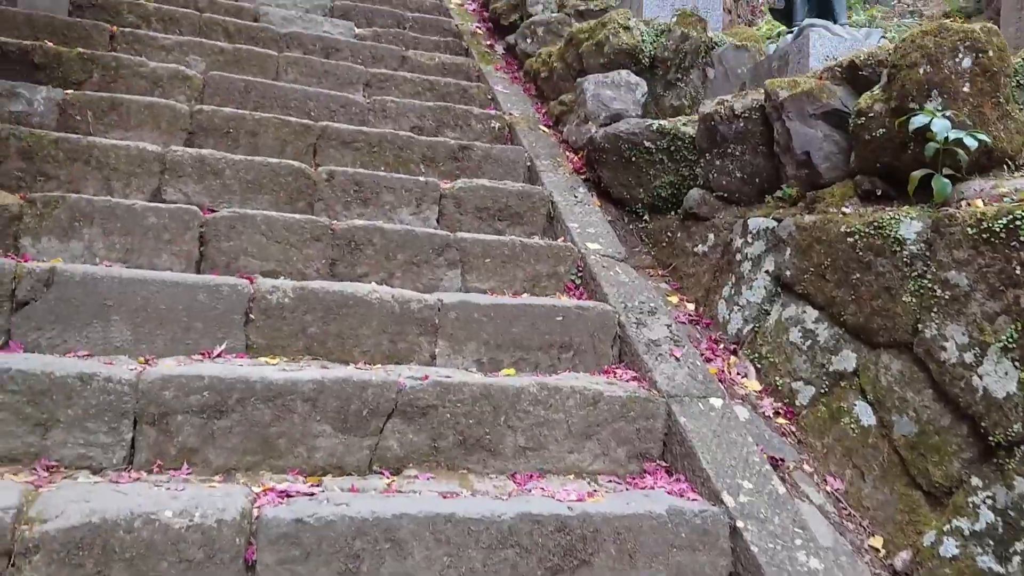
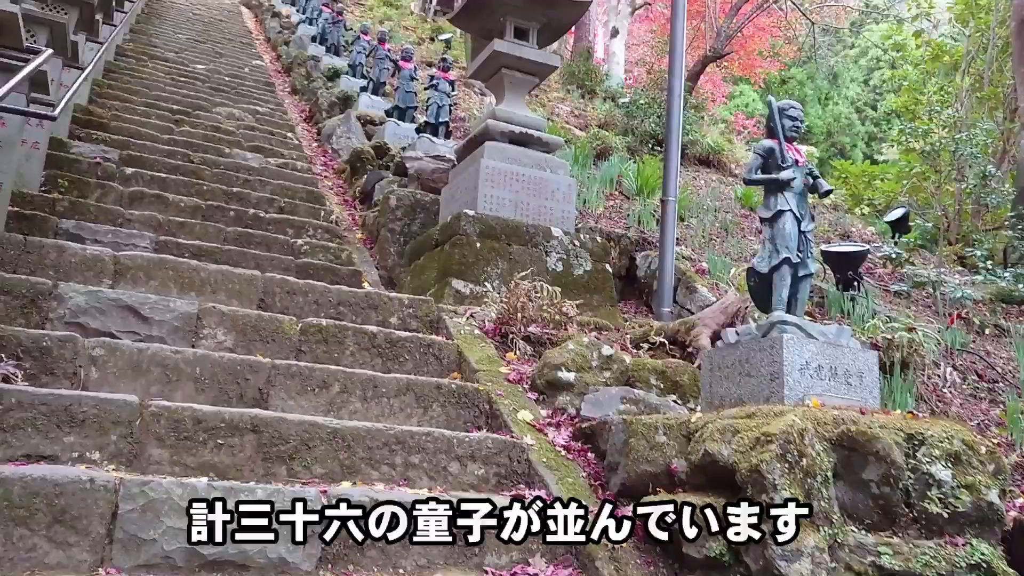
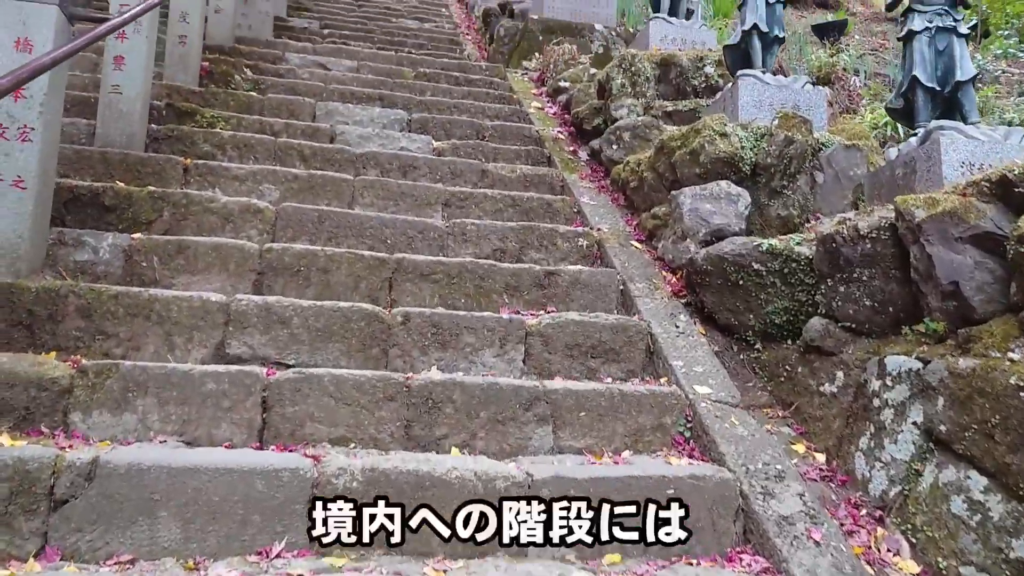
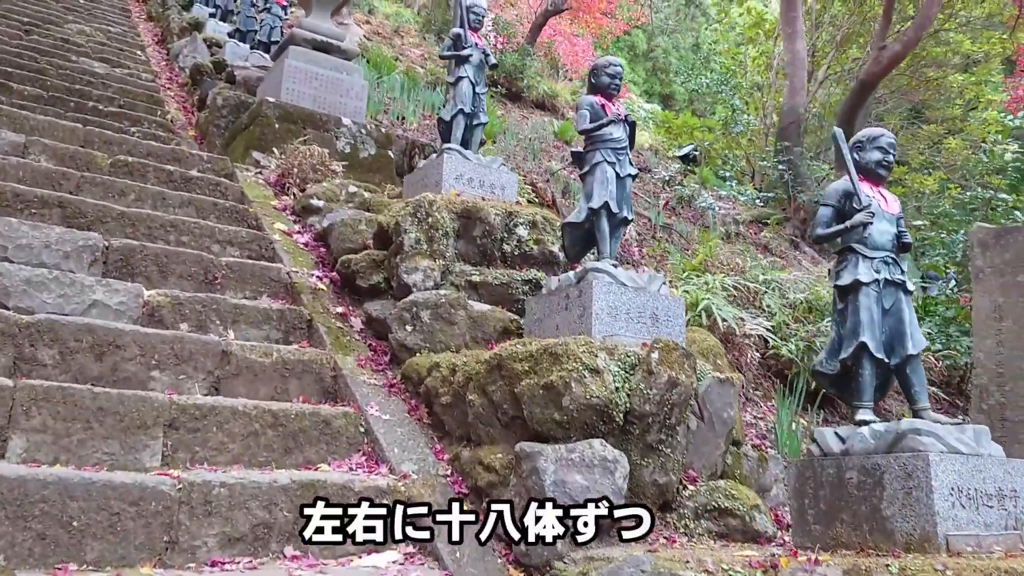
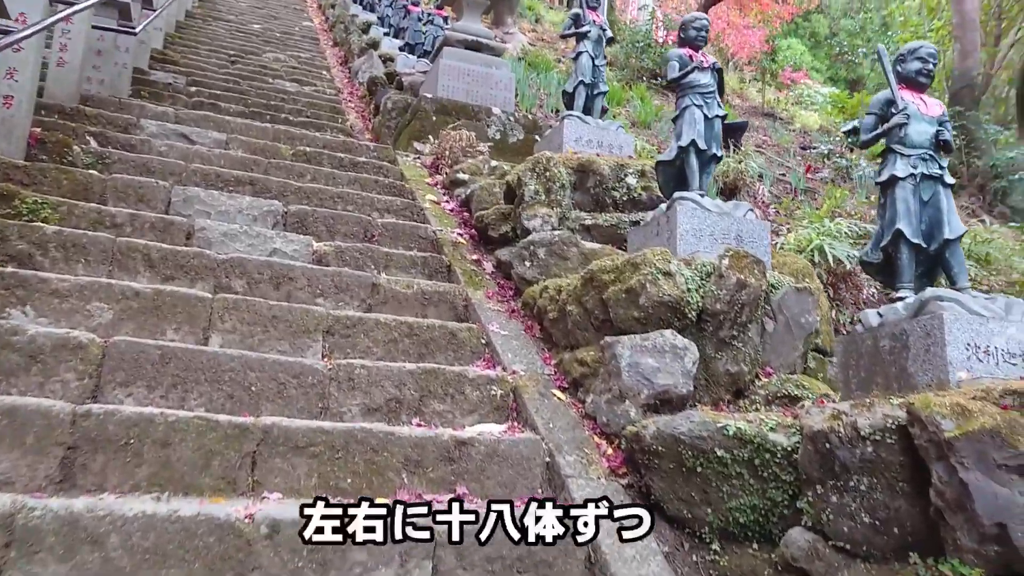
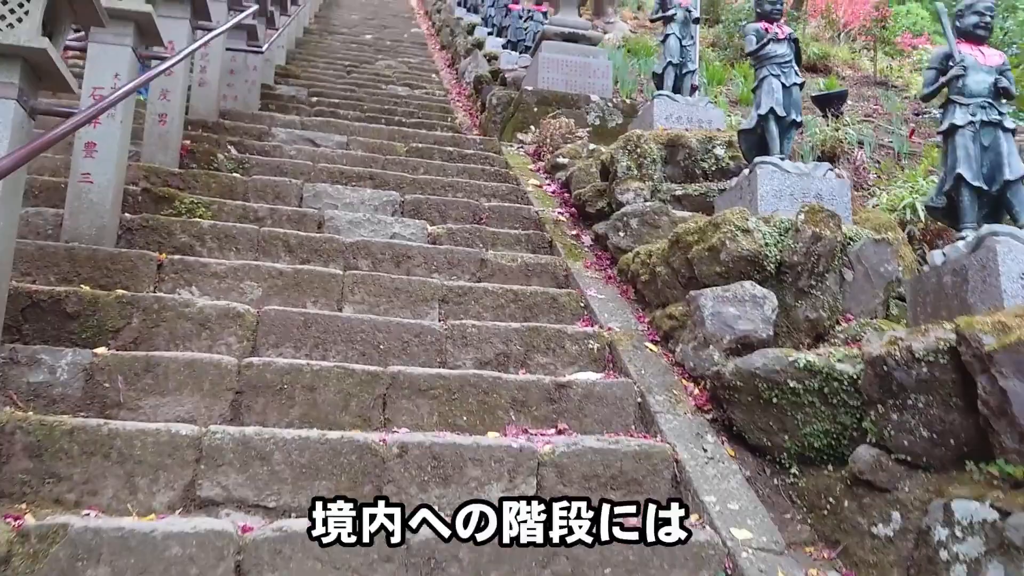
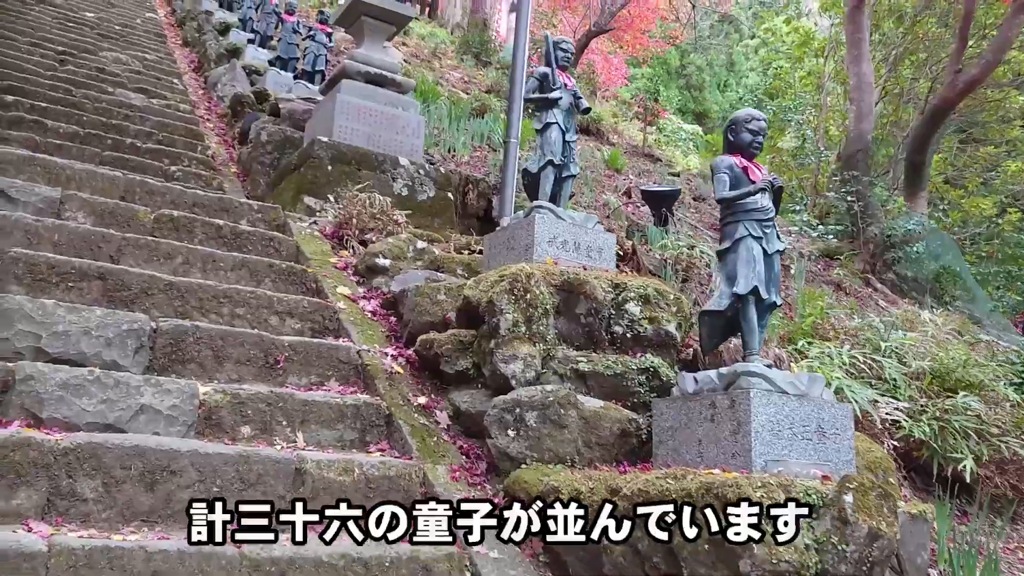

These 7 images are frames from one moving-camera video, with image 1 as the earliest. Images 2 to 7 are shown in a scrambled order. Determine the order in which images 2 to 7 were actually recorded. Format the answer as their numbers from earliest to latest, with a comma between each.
3, 6, 5, 4, 7, 2
